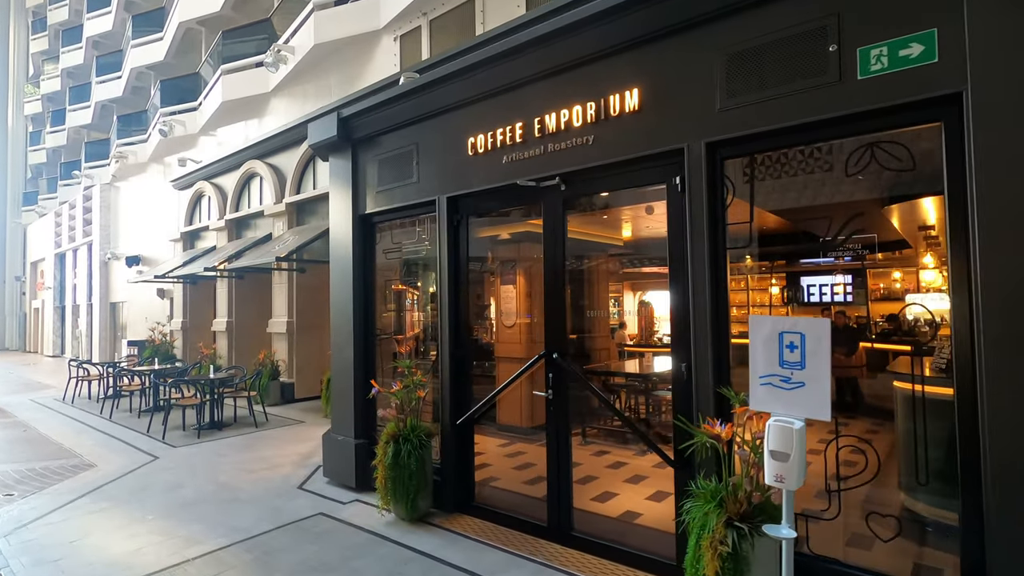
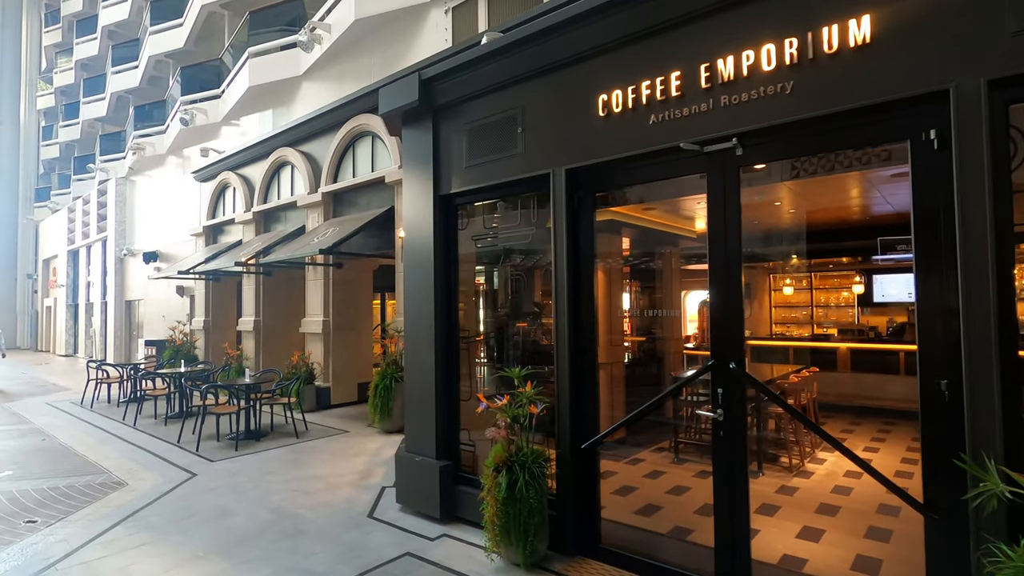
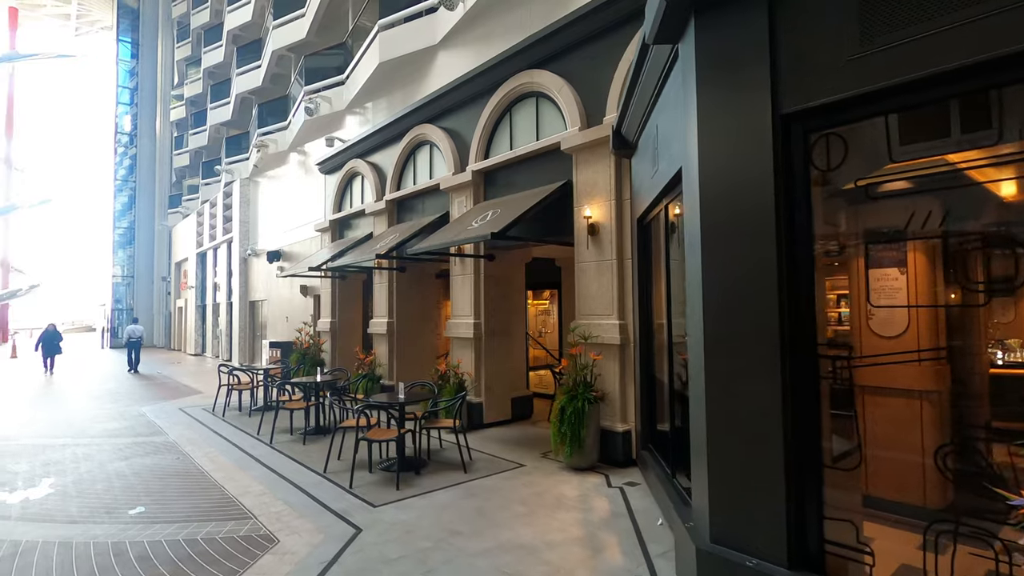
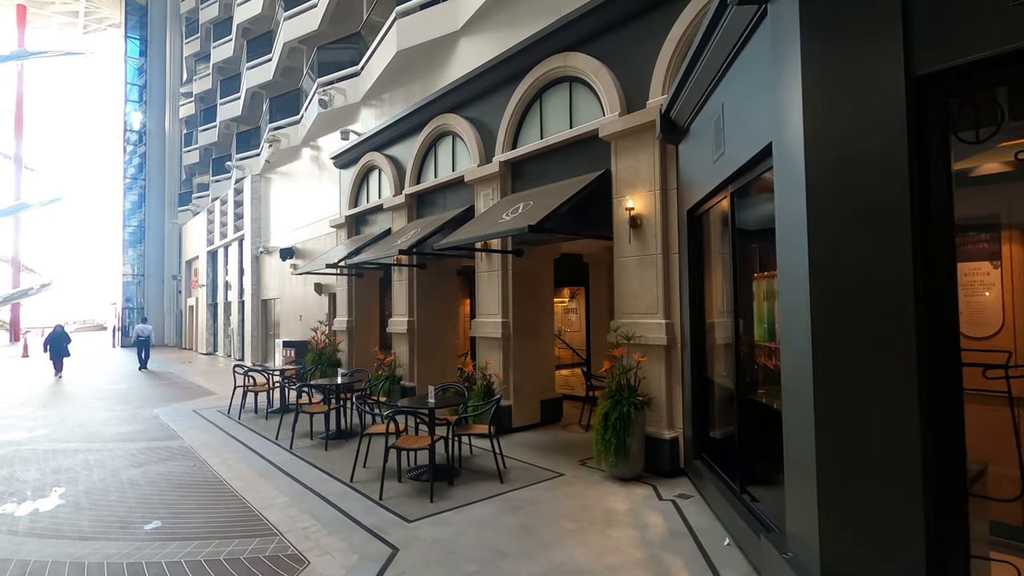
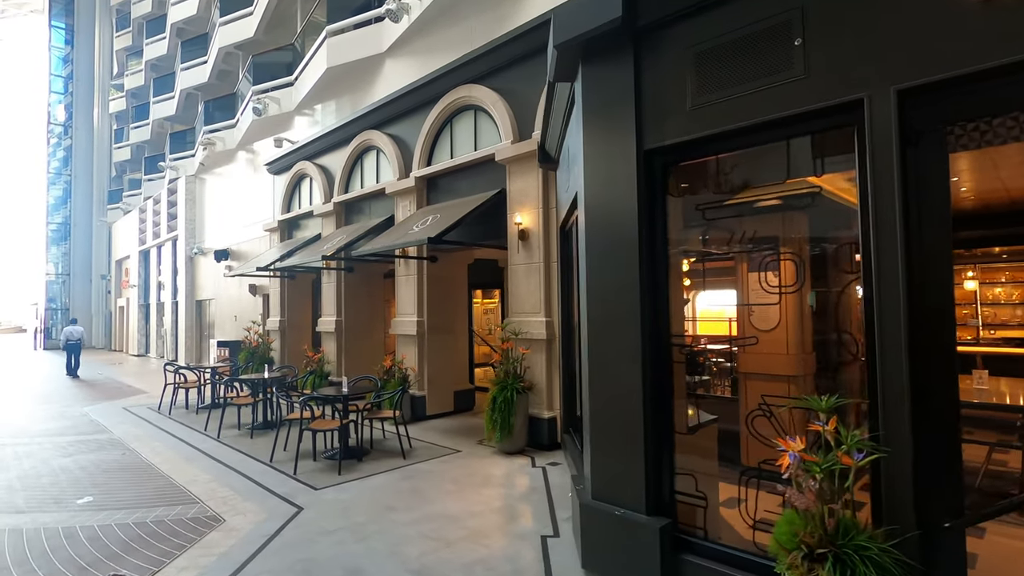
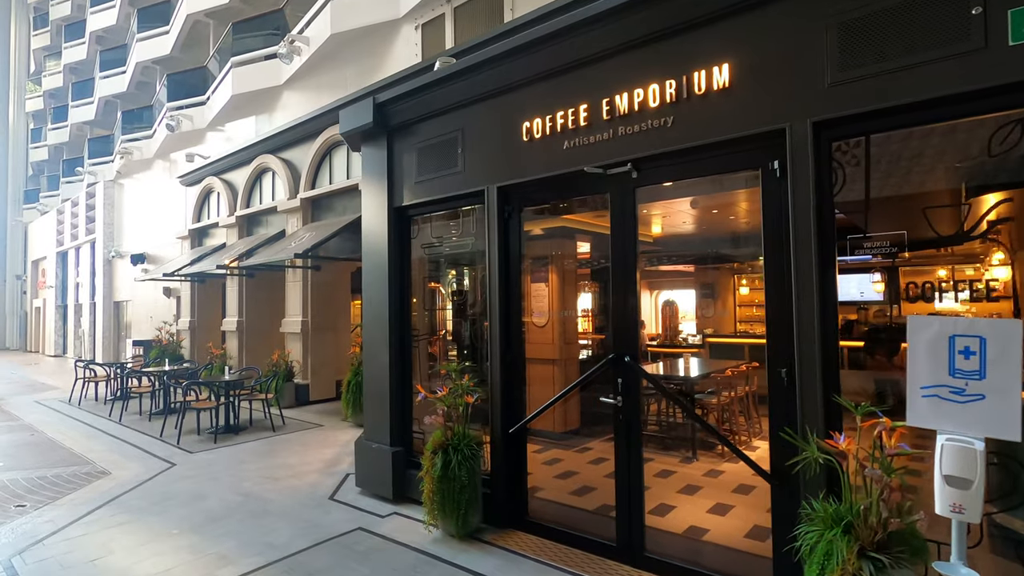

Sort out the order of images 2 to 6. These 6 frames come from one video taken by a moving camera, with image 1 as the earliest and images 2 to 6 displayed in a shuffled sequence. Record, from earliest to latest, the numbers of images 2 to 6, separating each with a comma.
6, 2, 5, 3, 4
